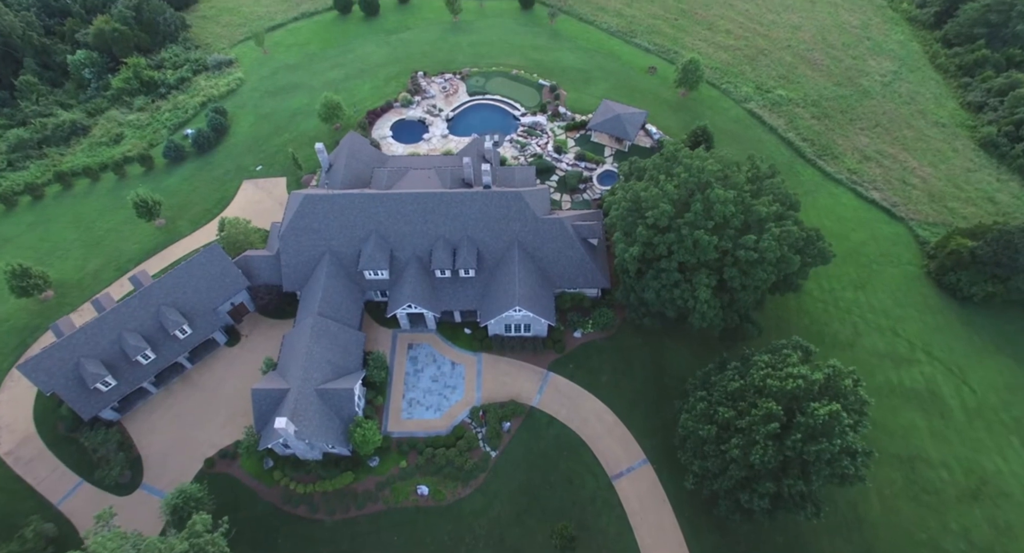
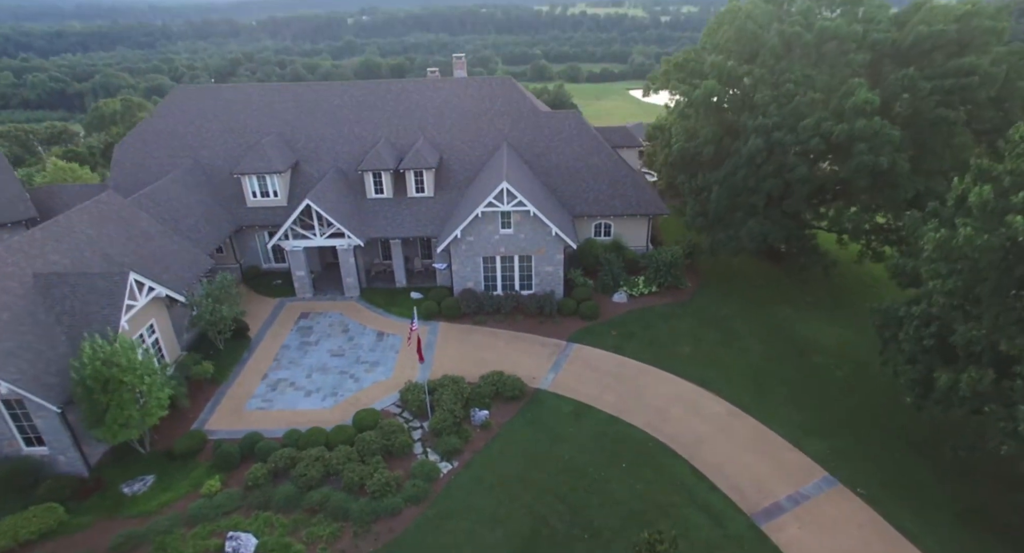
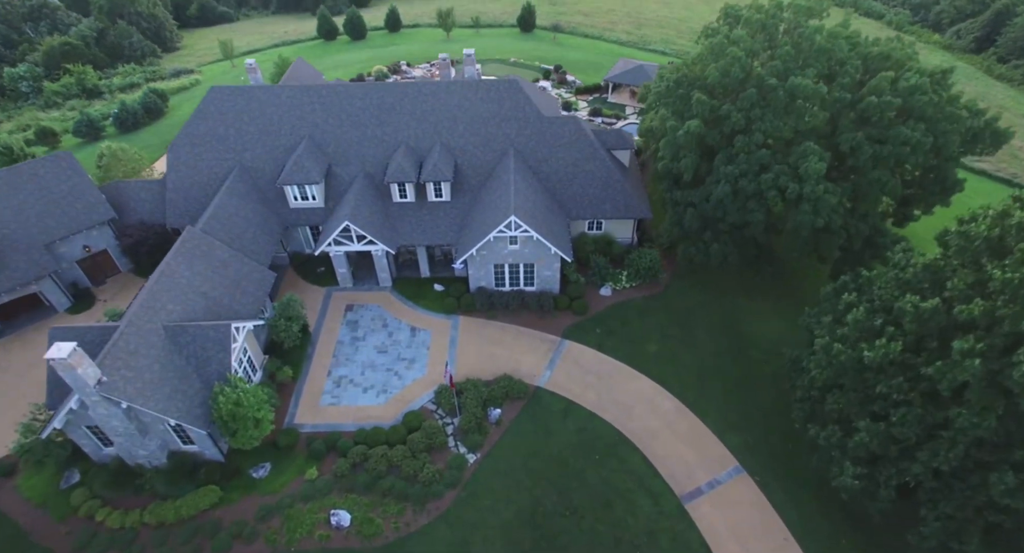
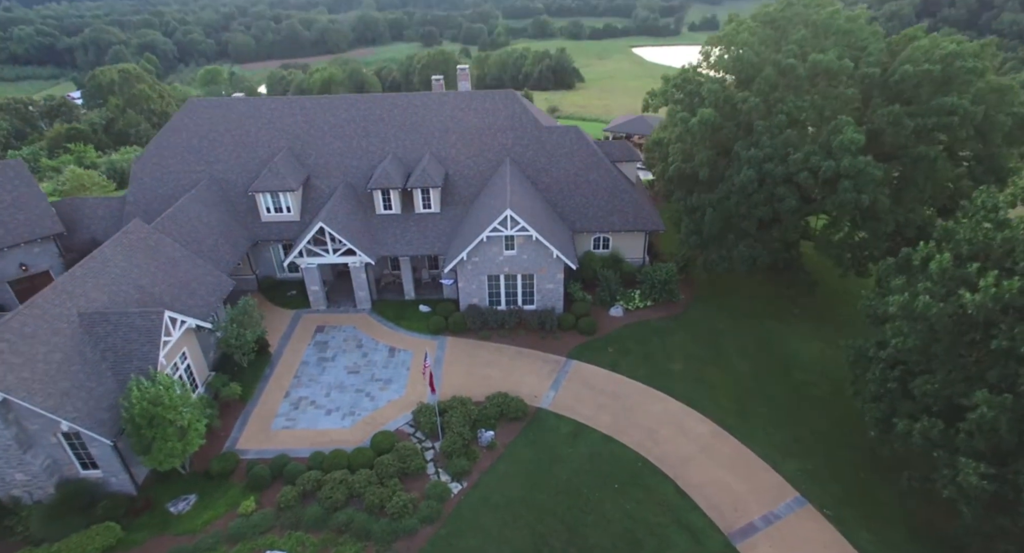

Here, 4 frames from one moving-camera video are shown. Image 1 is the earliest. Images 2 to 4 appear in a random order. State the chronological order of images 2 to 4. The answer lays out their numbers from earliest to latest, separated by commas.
3, 4, 2
